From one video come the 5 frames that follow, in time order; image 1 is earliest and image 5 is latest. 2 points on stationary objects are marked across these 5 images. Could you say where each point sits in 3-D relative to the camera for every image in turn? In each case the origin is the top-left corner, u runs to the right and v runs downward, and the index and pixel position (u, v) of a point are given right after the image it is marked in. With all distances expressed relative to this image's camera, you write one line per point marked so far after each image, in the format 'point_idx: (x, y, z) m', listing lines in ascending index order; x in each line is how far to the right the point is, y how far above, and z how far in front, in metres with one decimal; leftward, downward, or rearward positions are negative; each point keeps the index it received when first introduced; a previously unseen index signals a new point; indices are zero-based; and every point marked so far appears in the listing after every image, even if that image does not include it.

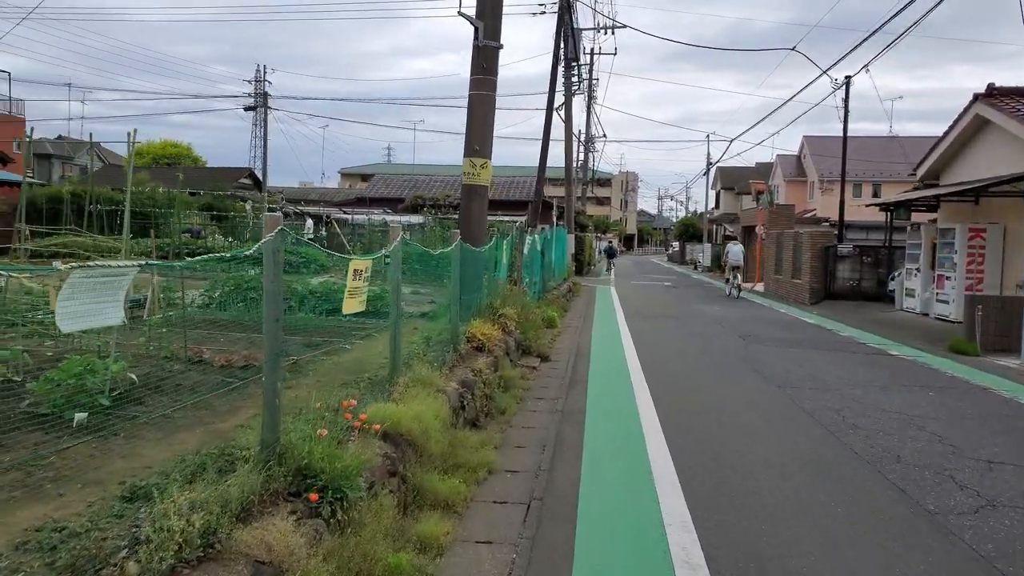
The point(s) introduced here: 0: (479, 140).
0: (-0.4, +1.7, +8.9) m
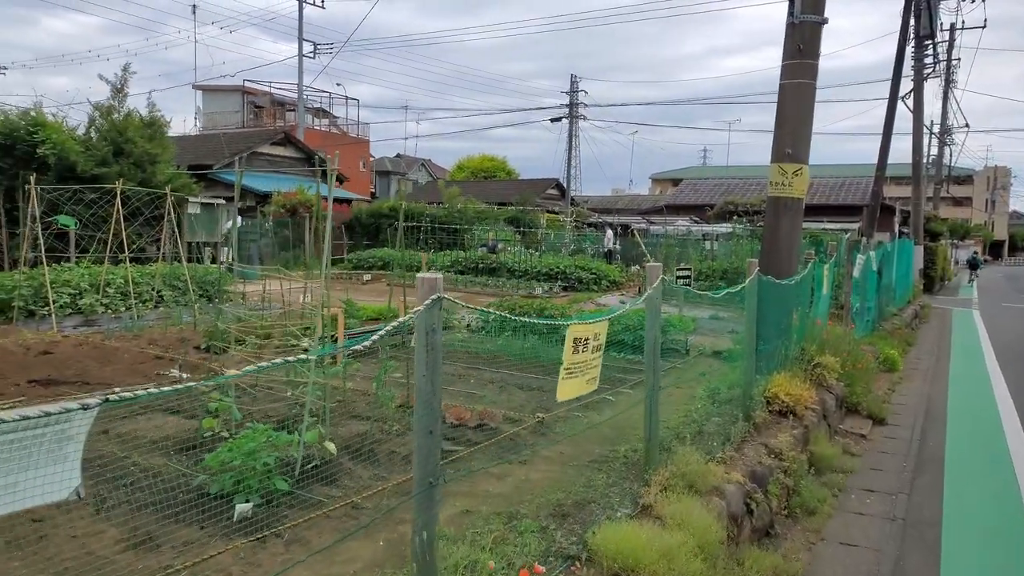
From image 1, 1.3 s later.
0: (+2.5, +1.3, +7.0) m
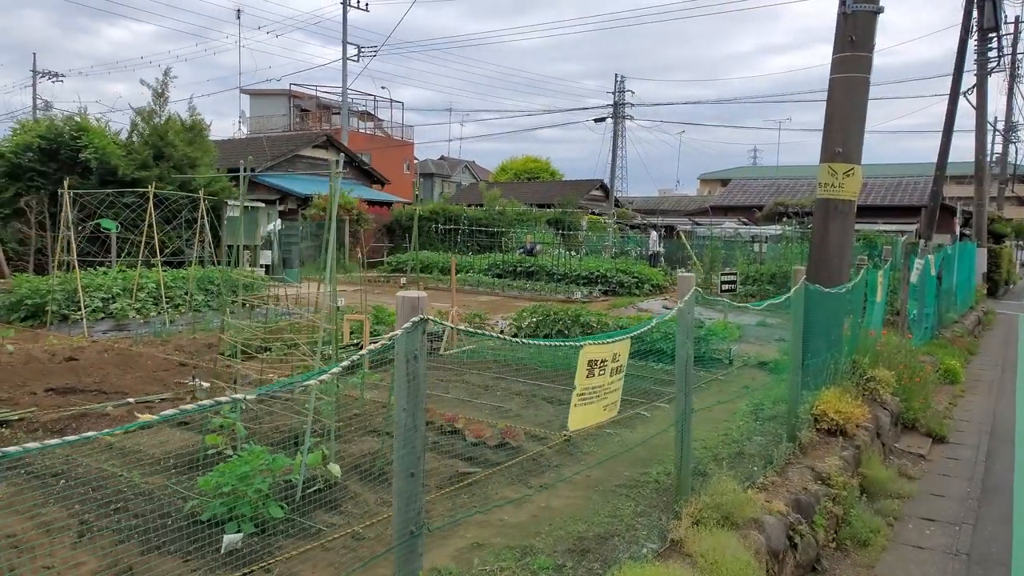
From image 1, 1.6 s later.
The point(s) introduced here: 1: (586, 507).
0: (+2.8, +1.3, +6.6) m
1: (+0.4, -1.1, +3.9) m
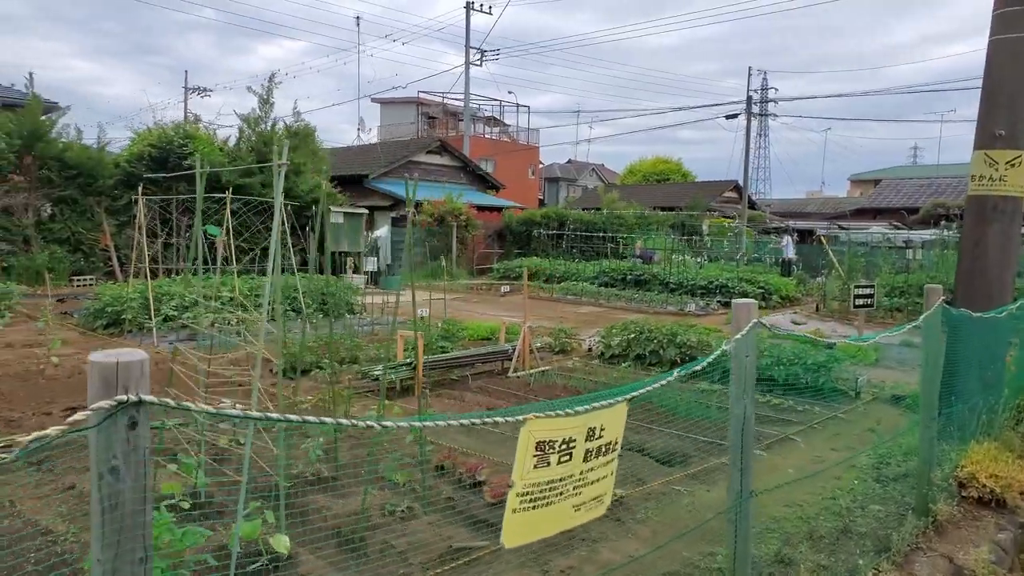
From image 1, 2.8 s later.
0: (+3.2, +1.1, +5.1) m
1: (+0.4, -1.2, +2.9) m
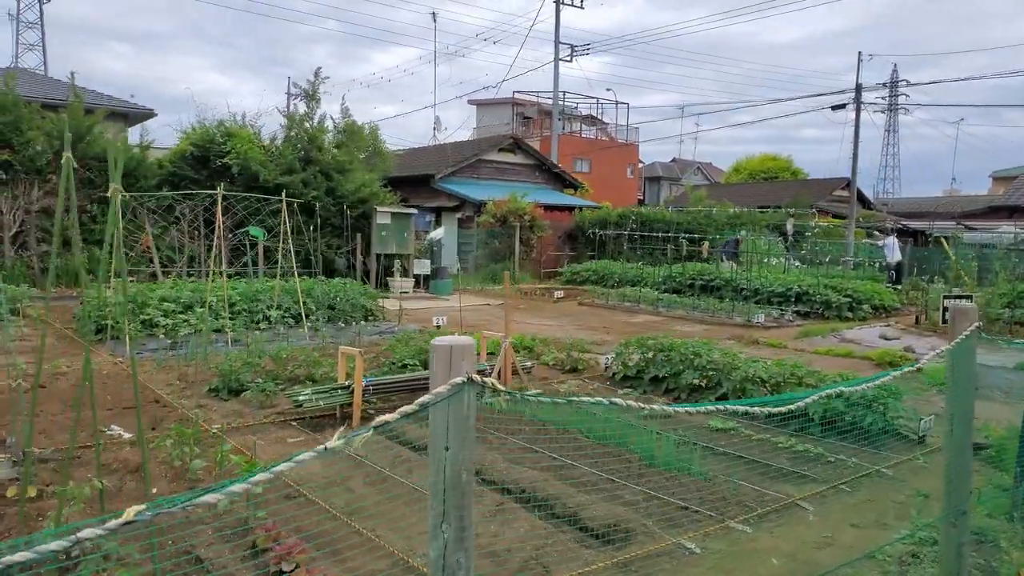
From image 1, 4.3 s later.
0: (+2.7, +1.1, +3.5) m
1: (-0.4, -1.2, +1.7) m
